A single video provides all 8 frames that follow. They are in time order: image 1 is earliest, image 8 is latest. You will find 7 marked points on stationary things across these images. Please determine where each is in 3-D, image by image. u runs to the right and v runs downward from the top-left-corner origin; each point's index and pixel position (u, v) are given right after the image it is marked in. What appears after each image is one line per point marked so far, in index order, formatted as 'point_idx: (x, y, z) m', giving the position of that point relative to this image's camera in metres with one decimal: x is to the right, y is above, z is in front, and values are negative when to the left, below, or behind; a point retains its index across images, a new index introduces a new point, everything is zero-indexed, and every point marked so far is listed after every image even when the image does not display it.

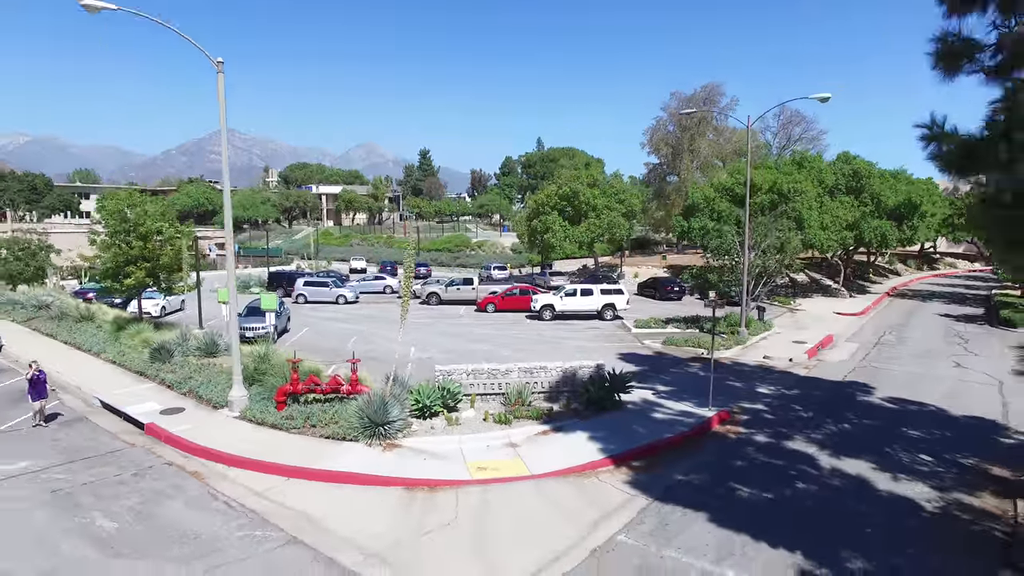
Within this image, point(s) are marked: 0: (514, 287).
0: (+0.1, 0.0, +13.3) m
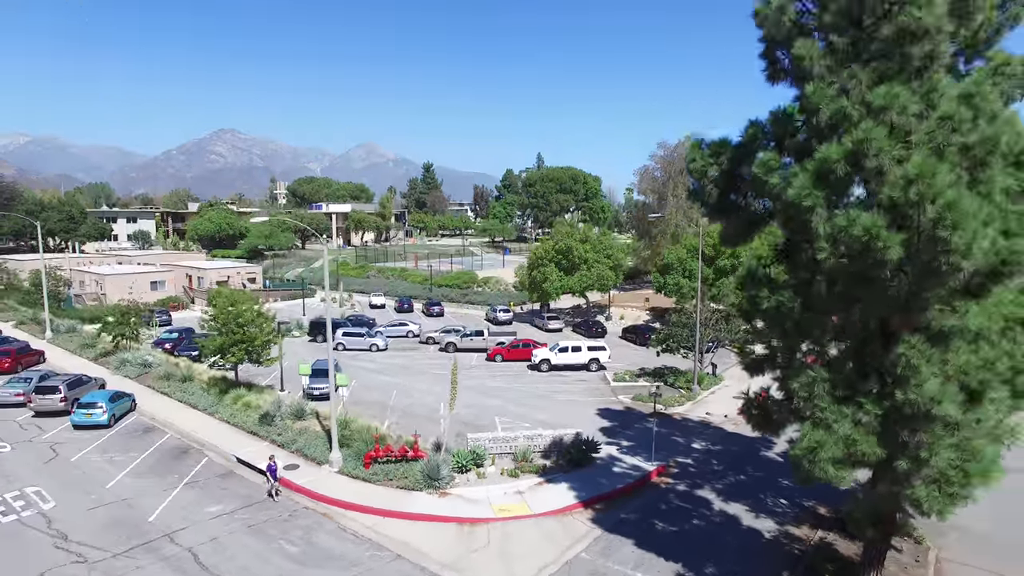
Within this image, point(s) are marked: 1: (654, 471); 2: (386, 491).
0: (+0.2, -1.4, +16.1) m
1: (+2.0, -2.6, +8.7) m
2: (-1.7, -2.7, +8.0) m
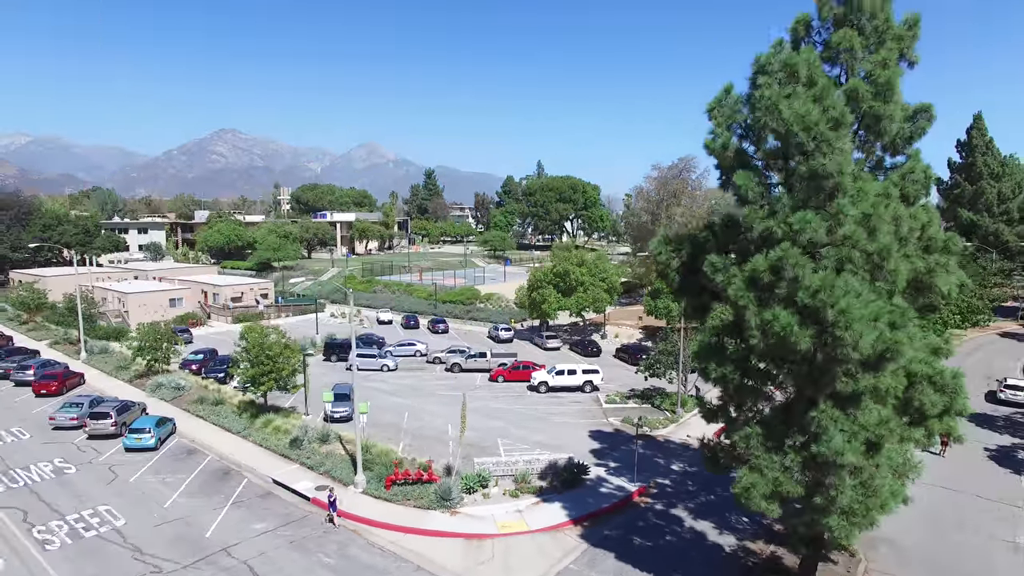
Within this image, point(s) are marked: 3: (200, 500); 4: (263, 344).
0: (+0.2, -2.1, +17.5) m
1: (+2.1, -3.4, +10.0) m
2: (-1.7, -3.4, +9.4) m
3: (-5.0, -3.4, +9.7) m
4: (-5.3, -1.2, +12.9) m
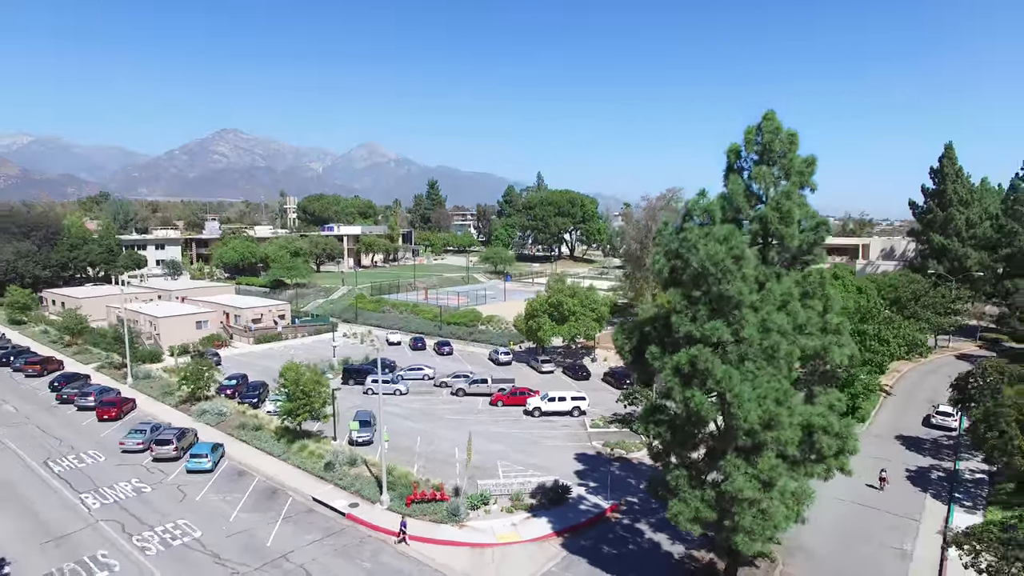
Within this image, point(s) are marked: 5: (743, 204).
0: (+0.1, -3.3, +19.8) m
1: (+2.0, -4.5, +12.3) m
2: (-1.7, -4.6, +11.7) m
3: (-5.1, -4.5, +12.0) m
4: (-5.3, -2.3, +15.2) m
5: (+3.6, +1.2, +9.4) m
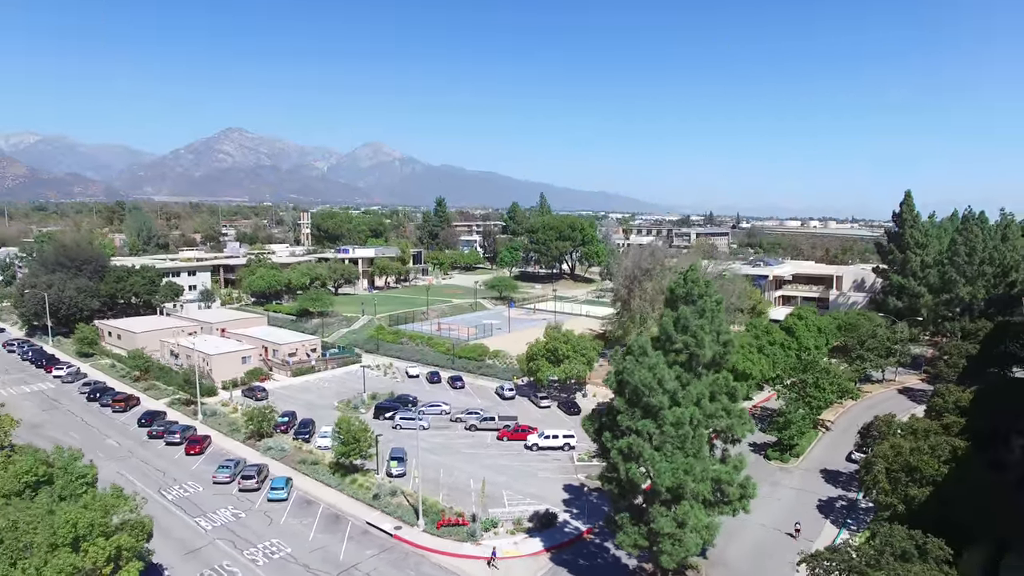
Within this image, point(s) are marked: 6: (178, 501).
0: (+0.2, -5.5, +24.1) m
1: (+2.0, -6.7, +16.7) m
2: (-1.7, -6.8, +16.1) m
3: (-5.0, -6.7, +16.4) m
4: (-5.3, -4.5, +19.6) m
5: (+3.7, -1.0, +13.7) m
6: (-10.0, -6.4, +18.1) m
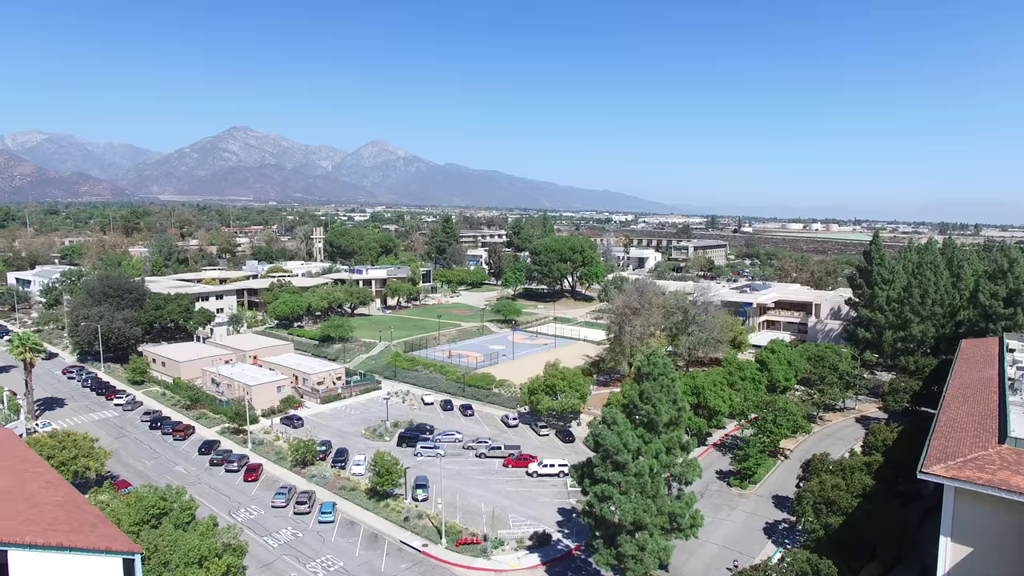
0: (+0.4, -7.8, +28.4) m
1: (+2.2, -9.0, +21.0) m
2: (-1.6, -9.1, +20.4) m
3: (-4.9, -9.1, +20.7) m
4: (-5.1, -6.9, +23.9) m
5: (+3.8, -3.3, +18.0) m
6: (-9.8, -8.7, +22.4) m
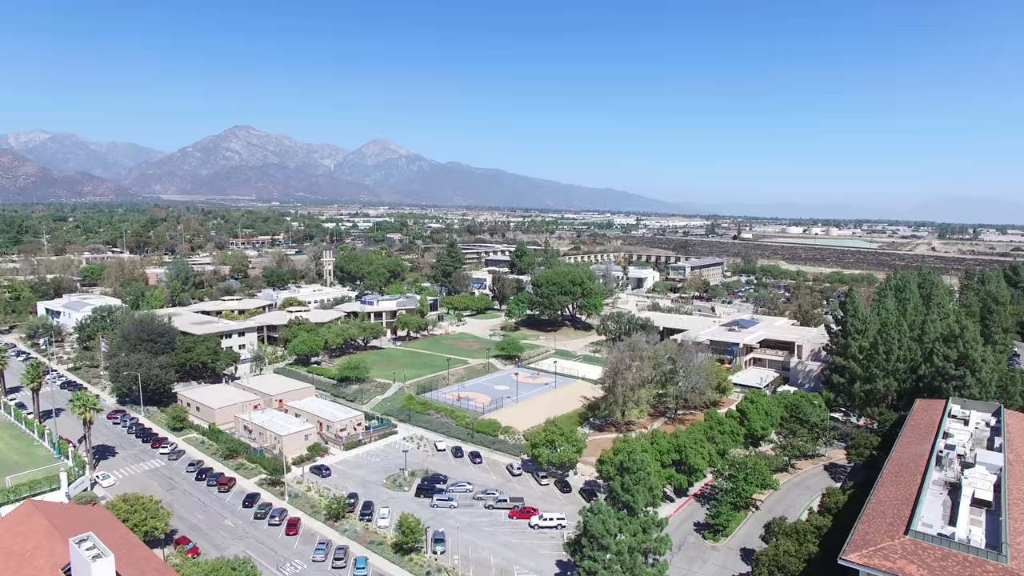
0: (+0.7, -11.8, +32.5) m
1: (+2.4, -13.0, +25.0) m
2: (-1.3, -13.1, +24.4) m
3: (-4.7, -13.0, +24.8) m
4: (-4.9, -10.8, +28.0) m
5: (+4.0, -7.3, +22.0) m
6: (-9.6, -12.7, +26.5) m
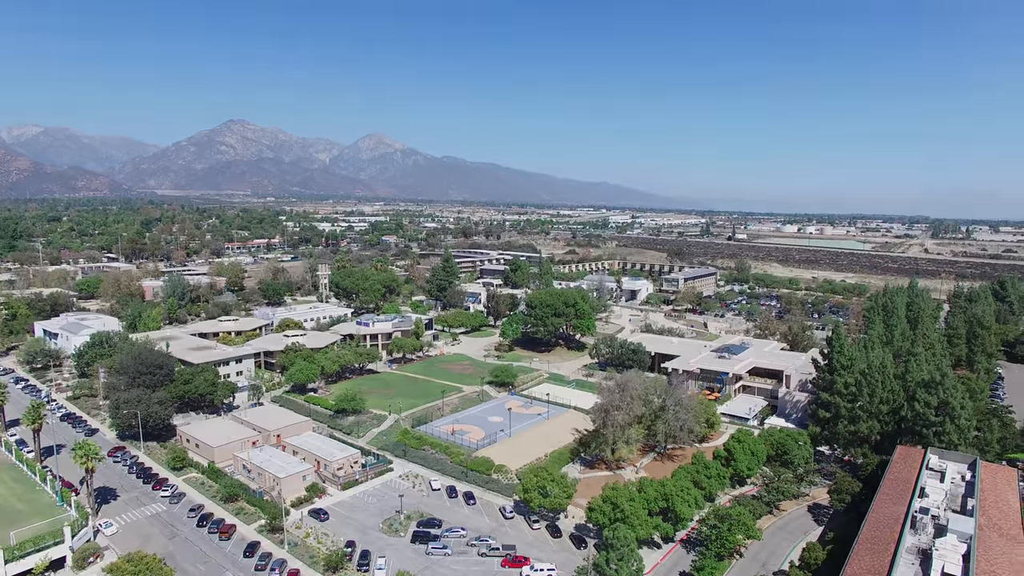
0: (+0.2, -14.9, +33.5) m
1: (+2.0, -16.2, +26.1) m
2: (-1.7, -16.2, +25.5) m
3: (-5.1, -16.2, +25.8) m
4: (-5.3, -14.0, +29.0) m
5: (+3.7, -10.5, +23.1) m
6: (-10.0, -15.9, +27.5) m
